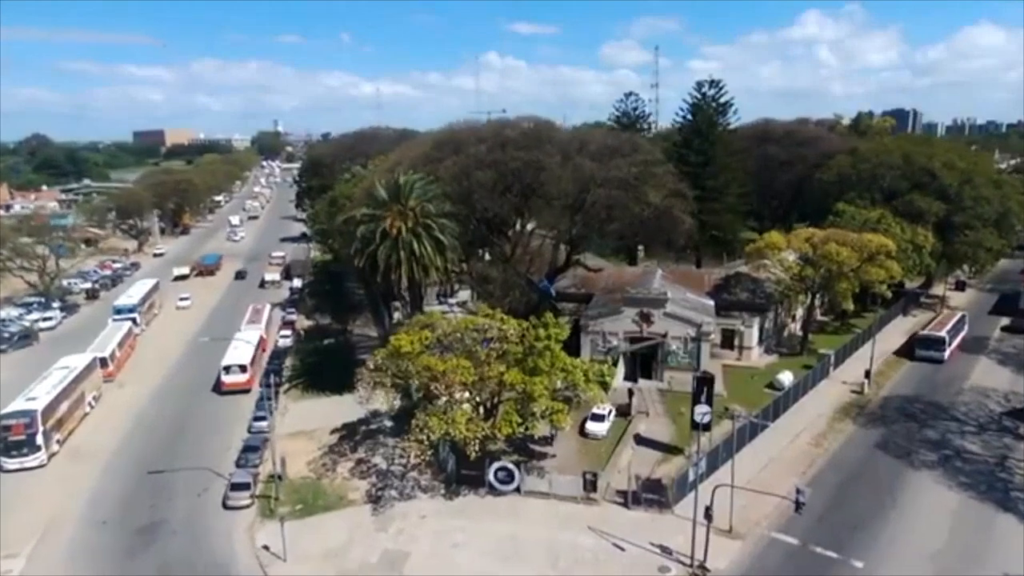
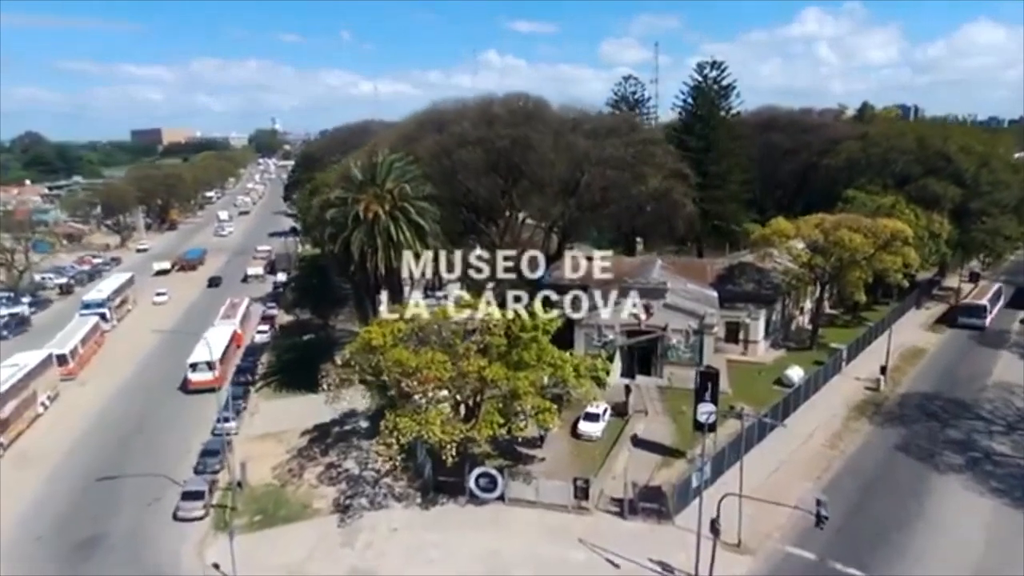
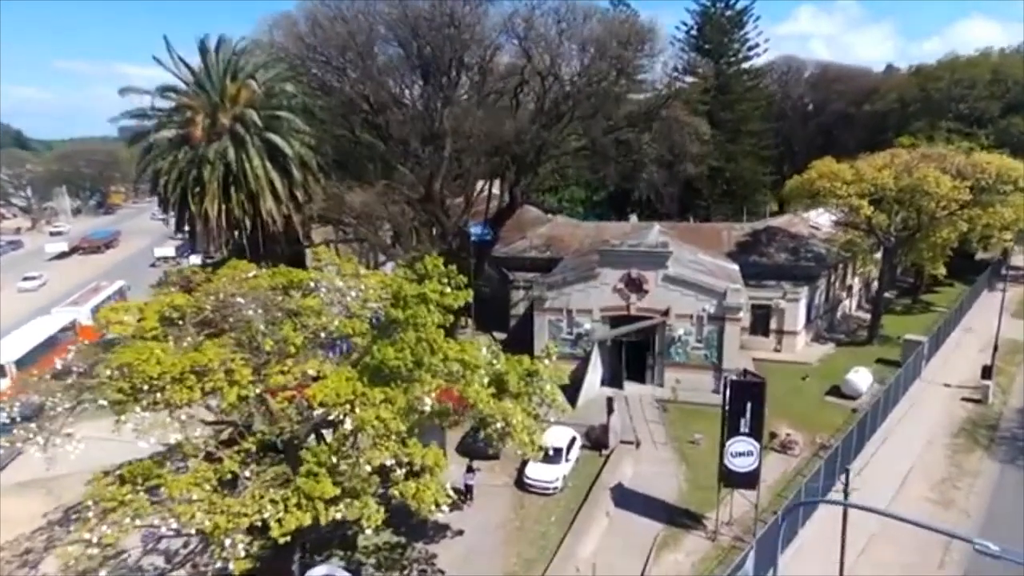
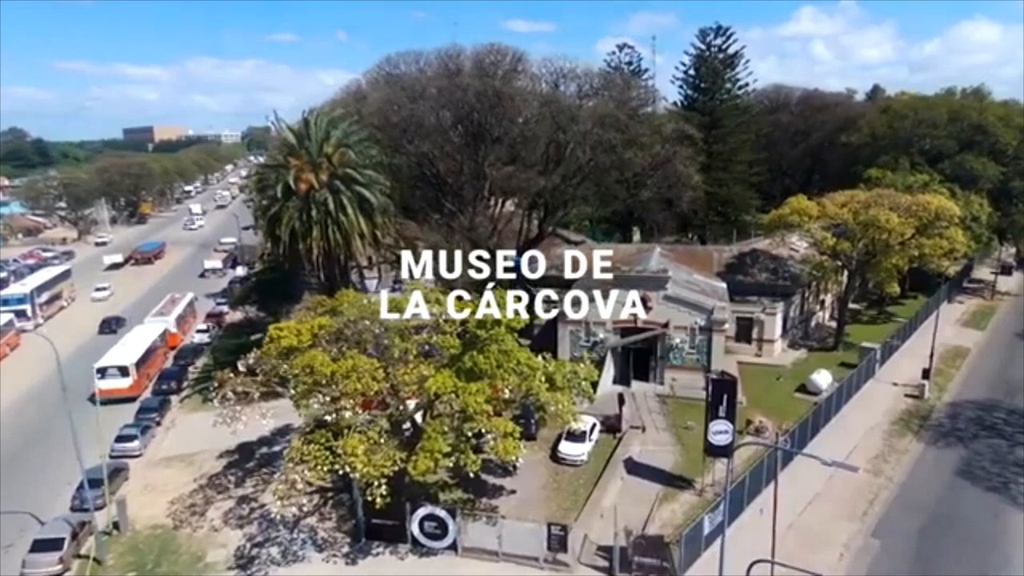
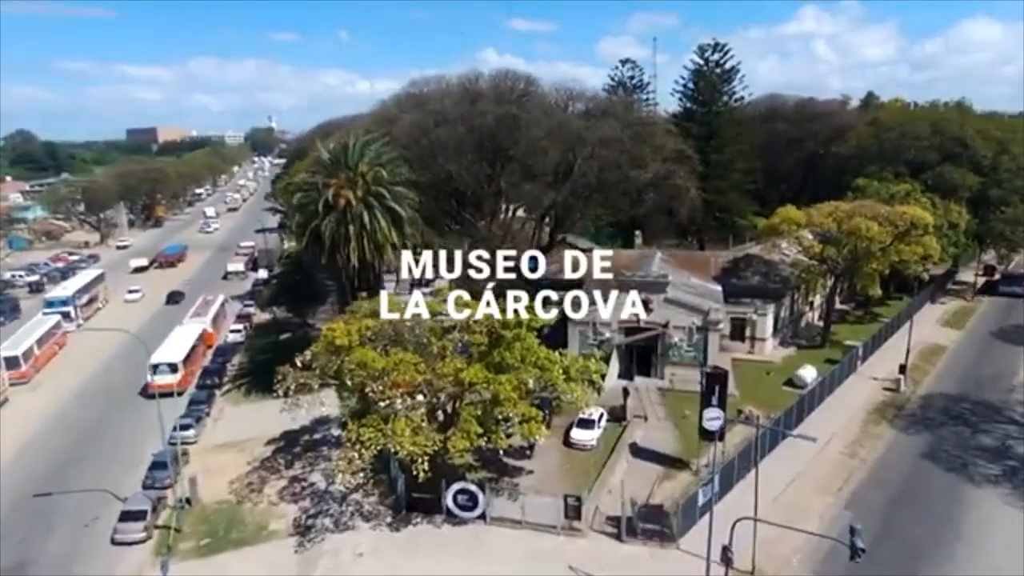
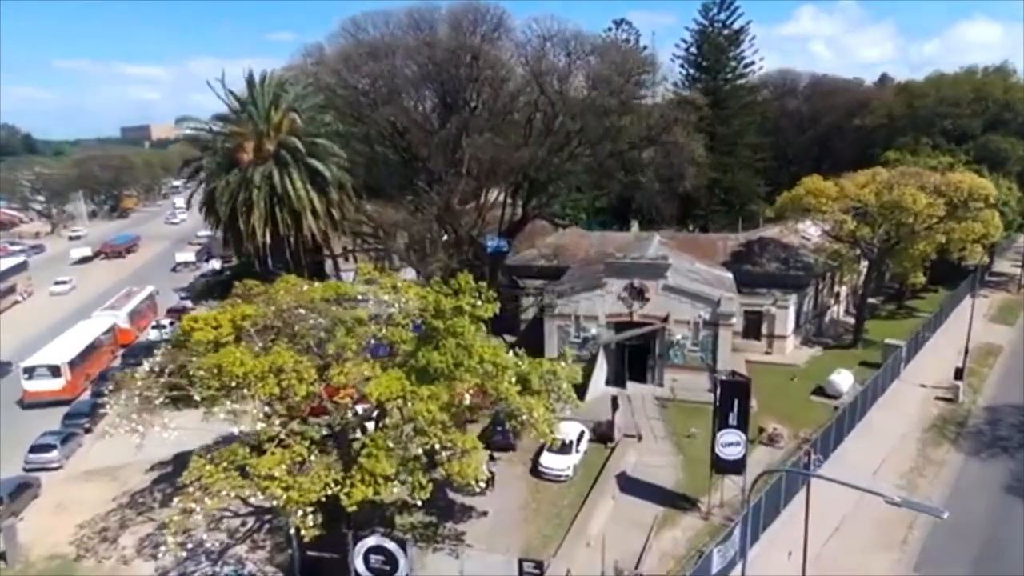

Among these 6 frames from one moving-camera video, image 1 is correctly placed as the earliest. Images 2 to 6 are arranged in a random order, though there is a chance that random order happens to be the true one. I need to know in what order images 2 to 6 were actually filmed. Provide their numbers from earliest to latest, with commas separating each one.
2, 5, 4, 6, 3
